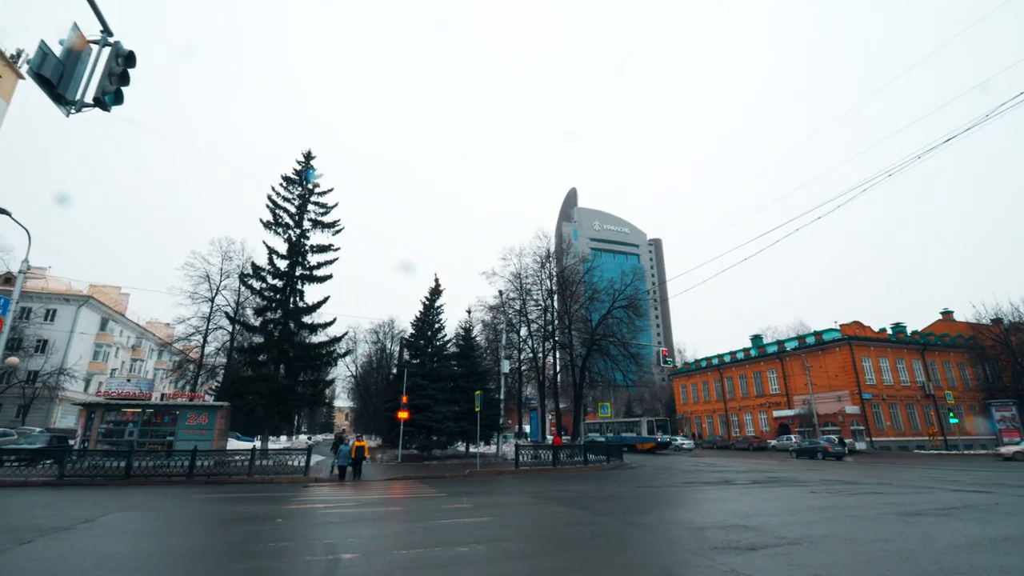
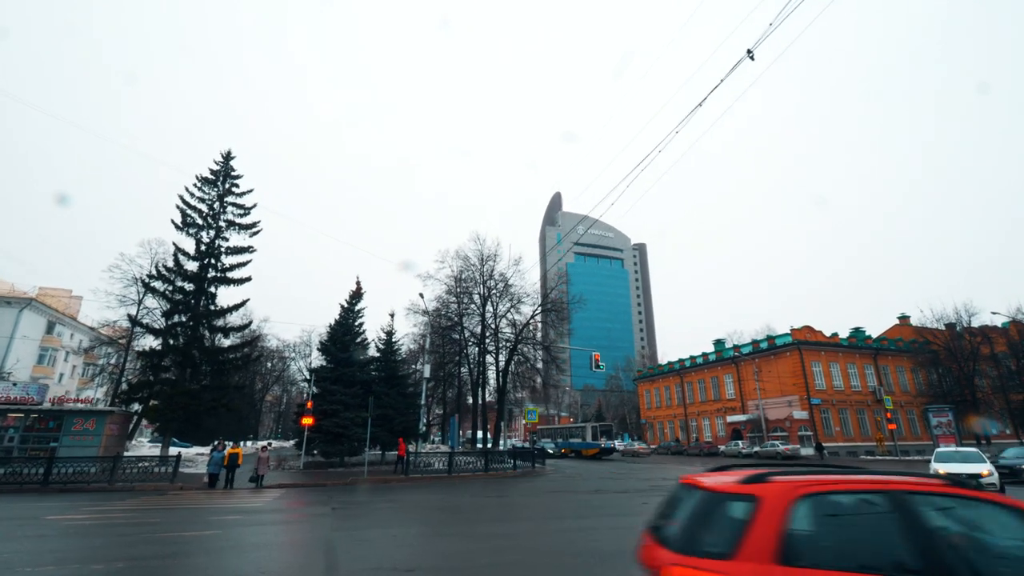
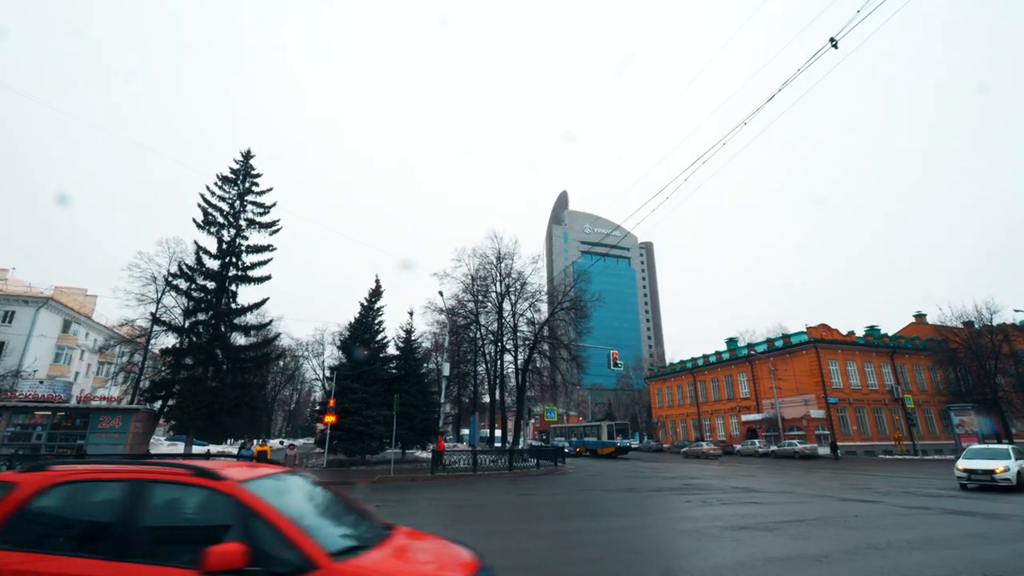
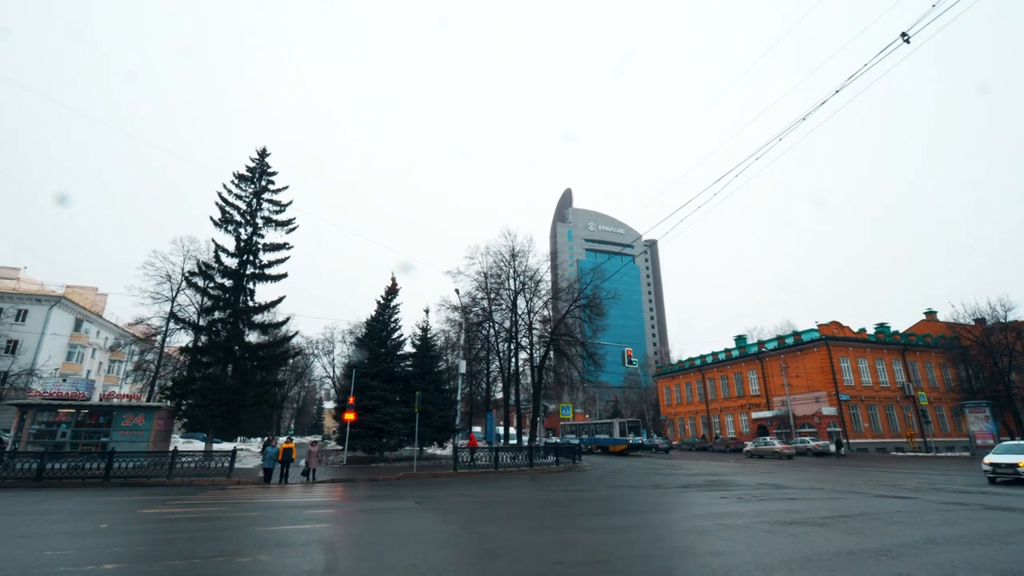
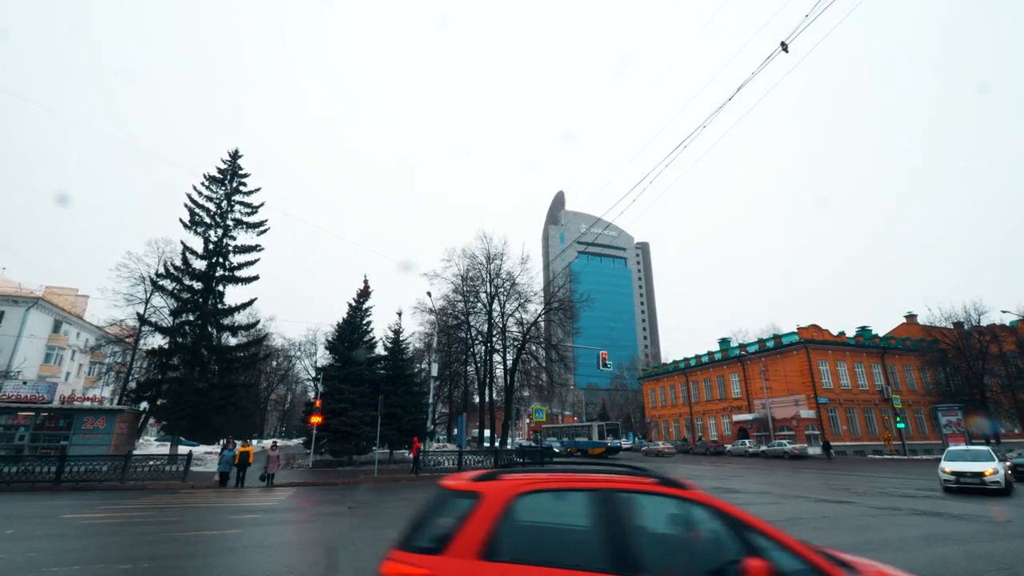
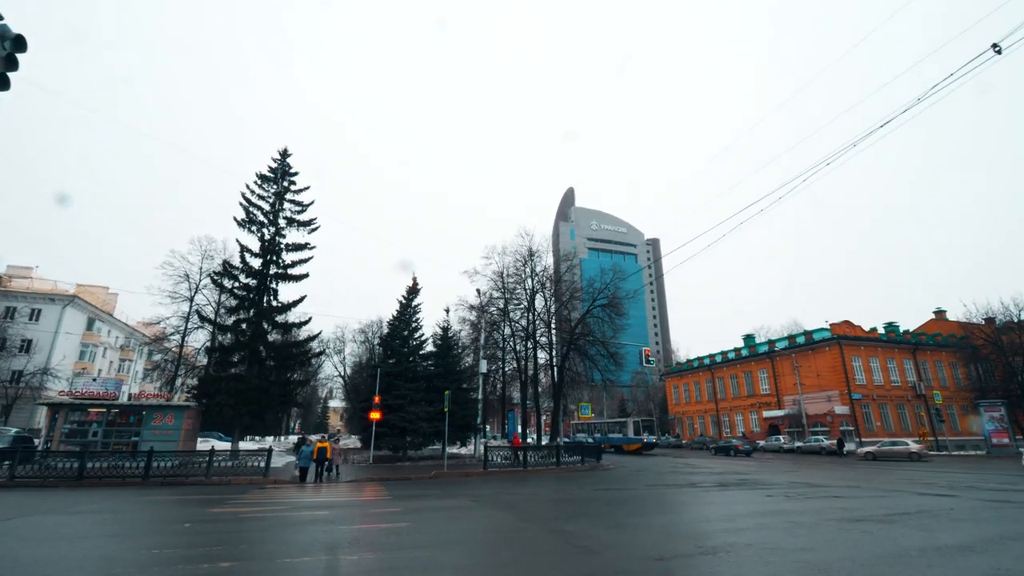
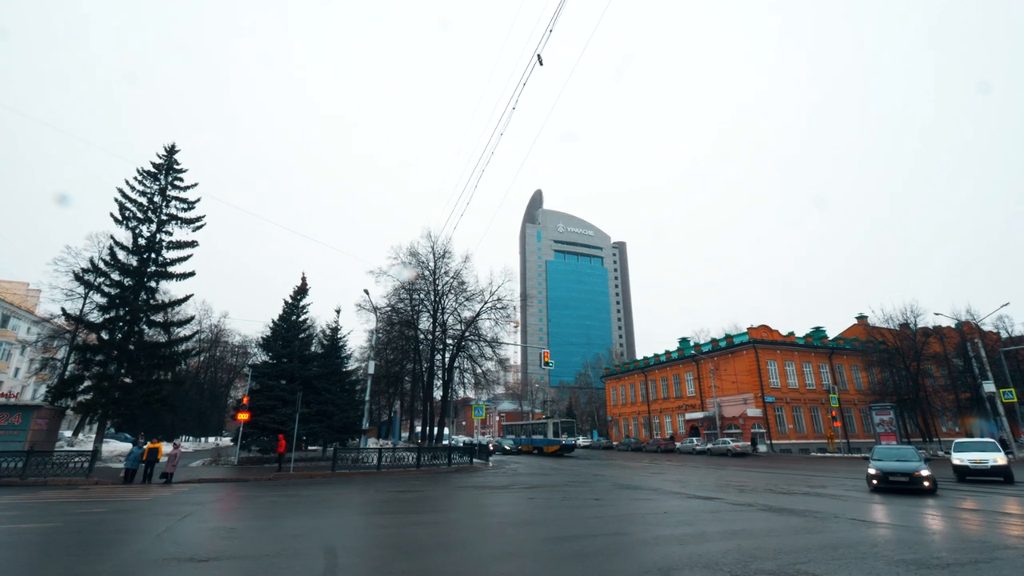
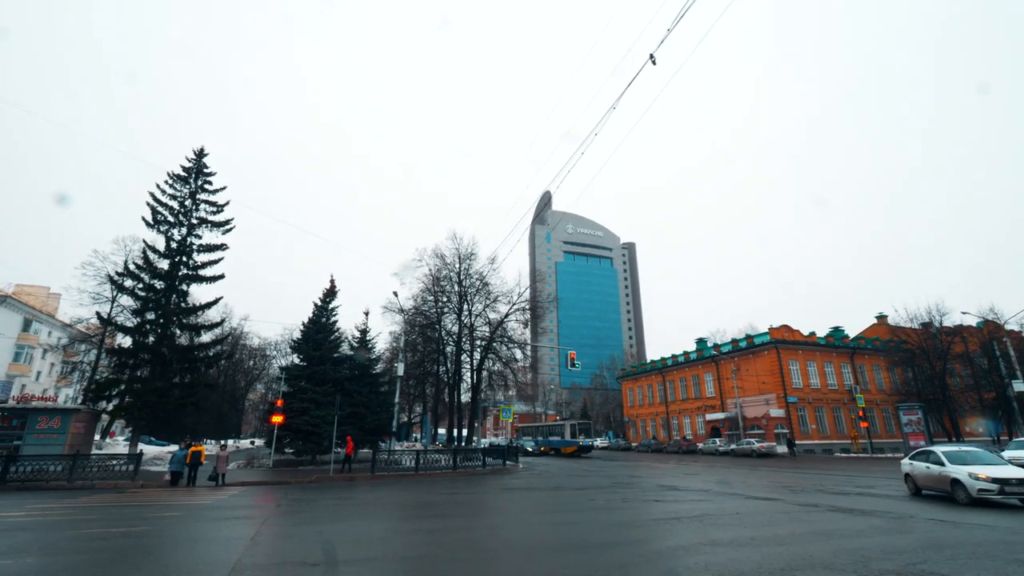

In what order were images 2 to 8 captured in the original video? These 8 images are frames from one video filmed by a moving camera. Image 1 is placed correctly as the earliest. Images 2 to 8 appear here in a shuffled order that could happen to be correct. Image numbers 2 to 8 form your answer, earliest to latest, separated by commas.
6, 4, 3, 5, 2, 8, 7
